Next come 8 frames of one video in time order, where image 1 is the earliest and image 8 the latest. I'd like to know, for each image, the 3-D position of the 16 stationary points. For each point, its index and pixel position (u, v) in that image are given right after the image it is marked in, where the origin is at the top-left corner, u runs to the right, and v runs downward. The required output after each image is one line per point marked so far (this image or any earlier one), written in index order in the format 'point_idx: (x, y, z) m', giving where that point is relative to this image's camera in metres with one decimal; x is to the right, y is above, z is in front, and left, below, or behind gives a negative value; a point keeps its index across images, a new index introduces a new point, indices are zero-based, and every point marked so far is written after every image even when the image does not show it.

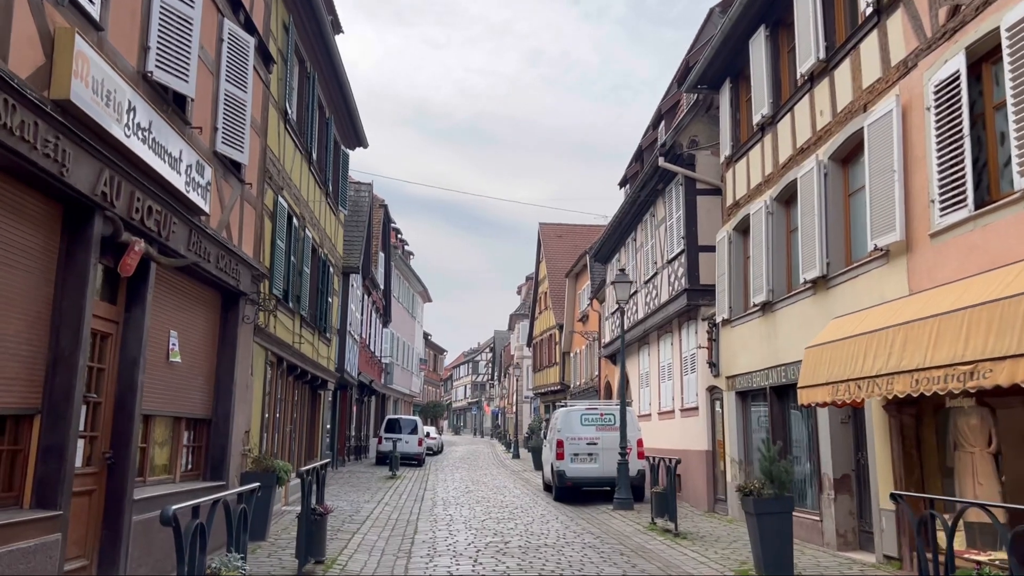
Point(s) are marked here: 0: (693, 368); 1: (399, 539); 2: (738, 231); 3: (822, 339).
0: (+3.8, -1.7, +17.6) m
1: (-1.6, -3.6, +12.1) m
2: (+4.1, +1.1, +15.5) m
3: (+3.7, -0.6, +10.0) m
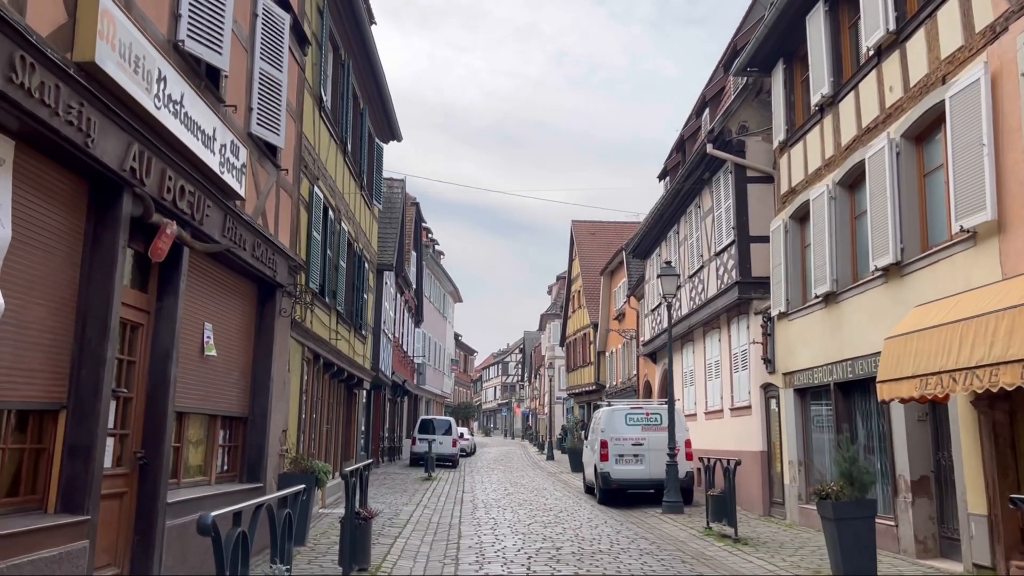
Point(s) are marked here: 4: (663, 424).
0: (+4.6, -1.5, +16.8) m
1: (-0.9, -3.5, +11.5) m
2: (+4.9, +1.2, +14.7) m
3: (+4.3, -0.4, +9.2) m
4: (+3.2, -2.9, +17.8) m
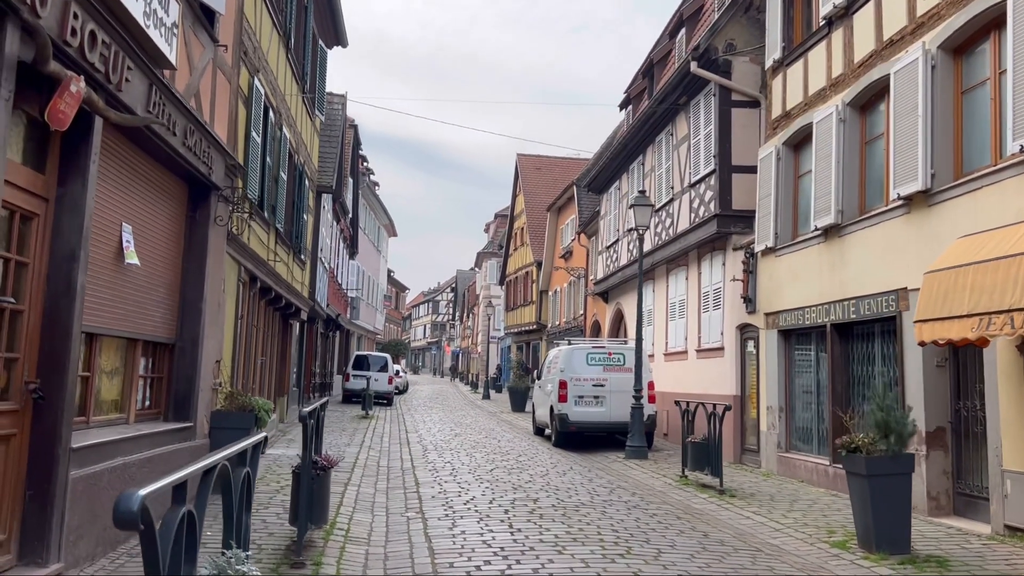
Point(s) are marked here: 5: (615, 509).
0: (+3.8, -0.3, +15.7) m
1: (-1.3, -2.5, +10.1) m
2: (+4.4, +2.3, +13.4) m
3: (+4.2, +0.3, +8.1) m
4: (+2.3, -1.5, +16.7) m
5: (+1.1, -2.4, +9.3) m
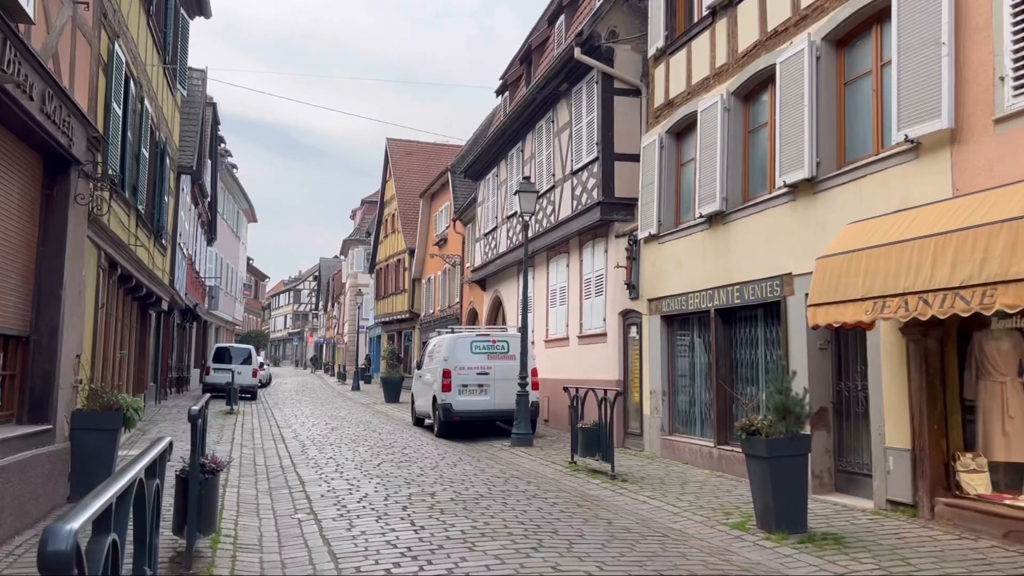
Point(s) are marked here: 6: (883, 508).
0: (+1.7, -0.1, +15.9) m
1: (-2.5, -2.3, +9.5) m
2: (+2.6, +2.5, +13.6) m
3: (+3.2, +0.4, +8.4) m
4: (-0.1, -1.3, +16.5) m
5: (0.0, -2.3, +9.1) m
6: (+3.8, -2.2, +8.7) m
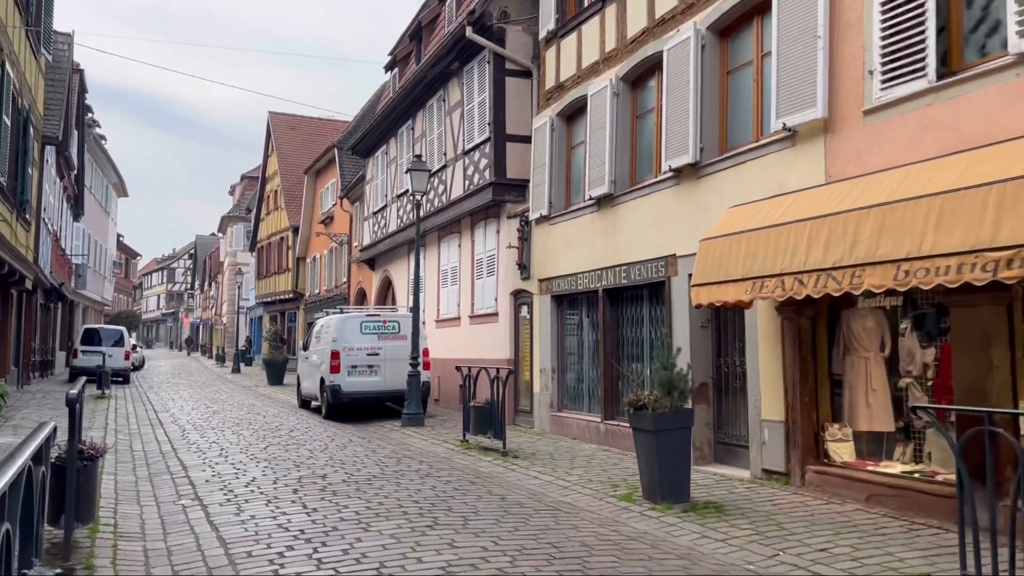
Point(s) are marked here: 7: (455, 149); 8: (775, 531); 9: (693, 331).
0: (-0.4, +0.3, +16.0) m
1: (-3.7, -2.1, +9.1) m
2: (+0.8, +2.8, +13.8) m
3: (+2.2, +0.6, +8.7) m
4: (-2.2, -0.9, +16.4) m
5: (-1.1, -2.1, +9.1) m
6: (+2.7, -2.0, +9.2) m
7: (-1.2, +2.8, +17.3) m
8: (+2.1, -2.0, +6.9) m
9: (+2.2, -0.5, +10.3) m
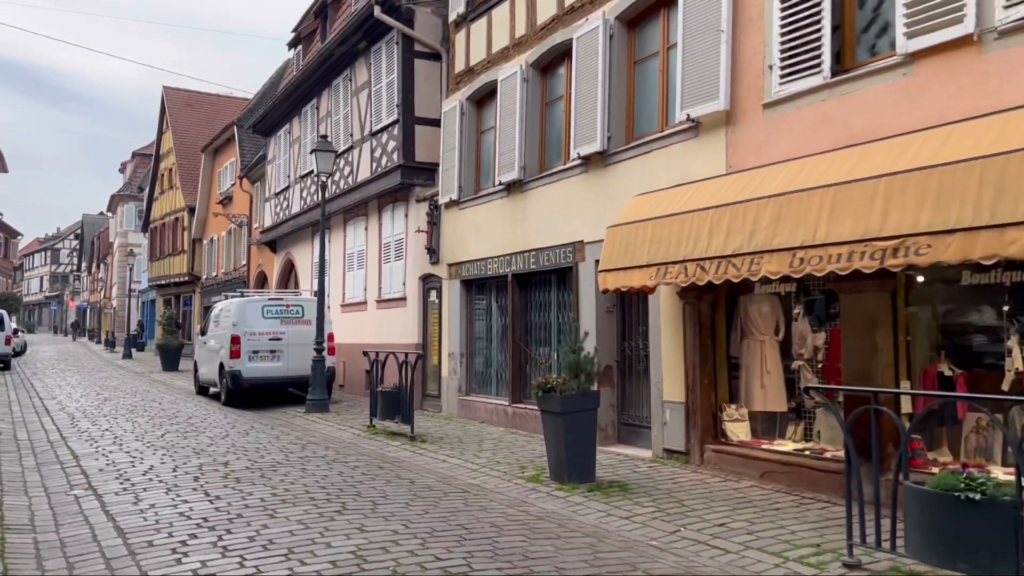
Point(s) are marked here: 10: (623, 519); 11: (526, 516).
0: (-2.1, +0.6, +15.8) m
1: (-4.6, -1.9, +8.7) m
2: (-0.7, +3.1, +13.8) m
3: (+1.2, +0.8, +8.9) m
4: (-4.0, -0.5, +16.1) m
5: (-2.1, -1.9, +9.0) m
6: (+1.7, -1.9, +9.5) m
7: (-3.0, +3.2, +17.0) m
8: (+1.4, -1.9, +7.2) m
9: (+1.1, -0.3, +10.5) m
10: (+0.9, -1.9, +6.9) m
11: (+0.1, -1.9, +7.0) m
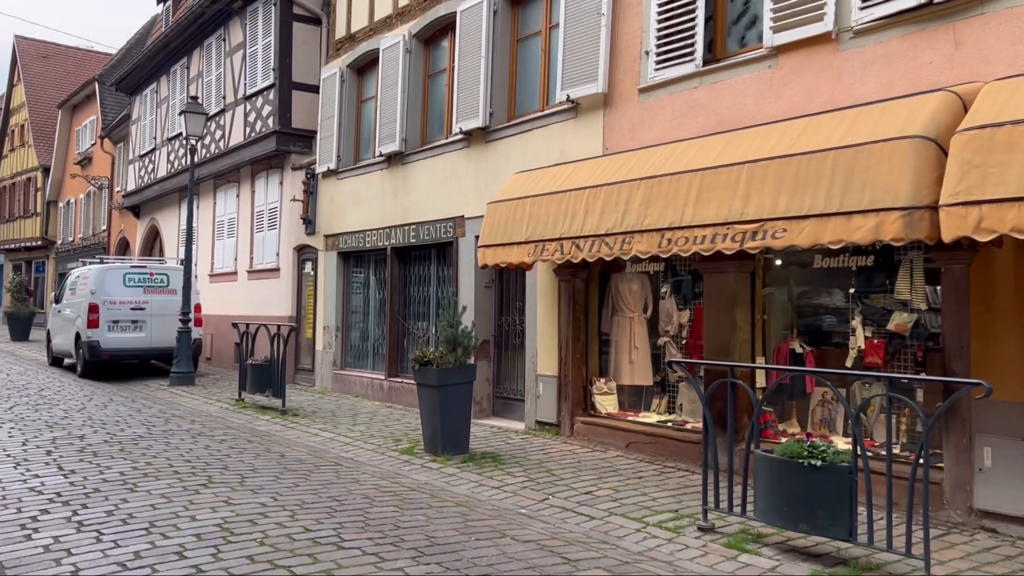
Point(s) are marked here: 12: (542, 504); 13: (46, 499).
0: (-4.3, +1.1, +15.4) m
1: (-5.9, -1.5, +8.1) m
2: (-2.6, +3.5, +13.5) m
3: (0.0, +1.0, +9.0) m
4: (-6.2, 0.0, +15.5) m
5: (-3.4, -1.5, +8.7) m
6: (+0.2, -1.6, +9.7) m
7: (-5.3, +3.7, +16.4) m
8: (+0.3, -1.7, +7.4) m
9: (-0.4, 0.0, +10.6) m
10: (-0.2, -1.7, +7.0) m
11: (-0.9, -1.7, +7.0) m
12: (+0.2, -1.7, +6.5) m
13: (-3.3, -1.5, +6.1) m
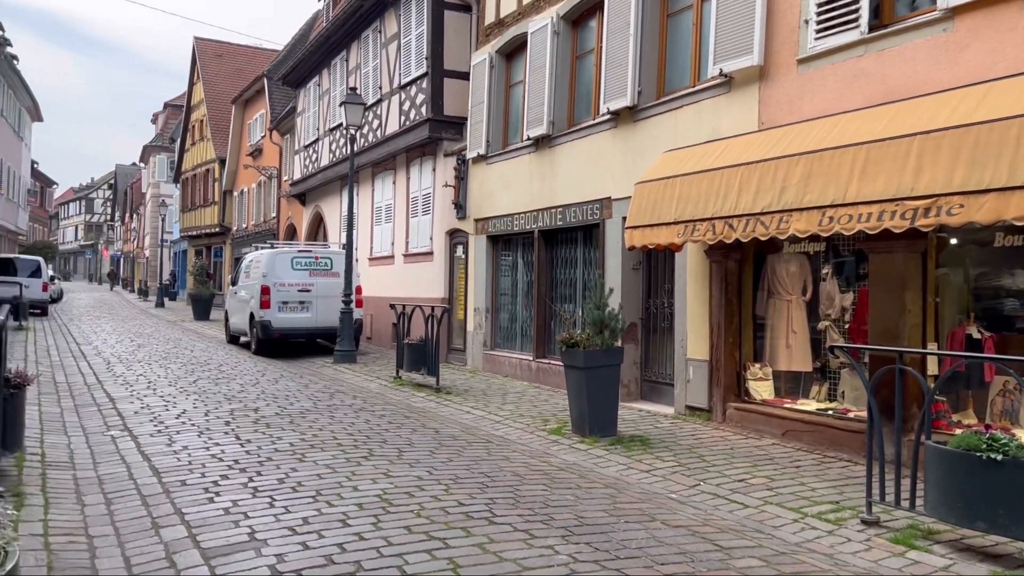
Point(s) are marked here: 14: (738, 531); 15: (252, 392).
0: (-1.6, +1.5, +15.9) m
1: (-4.4, -1.3, +9.0) m
2: (-0.2, +3.8, +13.7) m
3: (+1.5, +1.2, +8.9) m
4: (-3.5, +0.4, +16.3) m
5: (-1.8, -1.4, +9.2) m
6: (+1.9, -1.4, +9.5) m
7: (-2.4, +4.1, +16.9) m
8: (+1.6, -1.5, +7.3) m
9: (+1.4, +0.2, +10.5) m
10: (+1.1, -1.5, +7.0) m
11: (+0.3, -1.5, +7.1) m
12: (+1.4, -1.5, +6.4) m
13: (-2.2, -1.4, +6.6) m
14: (+1.4, -1.5, +5.3) m
15: (-3.3, -1.3, +10.6) m
